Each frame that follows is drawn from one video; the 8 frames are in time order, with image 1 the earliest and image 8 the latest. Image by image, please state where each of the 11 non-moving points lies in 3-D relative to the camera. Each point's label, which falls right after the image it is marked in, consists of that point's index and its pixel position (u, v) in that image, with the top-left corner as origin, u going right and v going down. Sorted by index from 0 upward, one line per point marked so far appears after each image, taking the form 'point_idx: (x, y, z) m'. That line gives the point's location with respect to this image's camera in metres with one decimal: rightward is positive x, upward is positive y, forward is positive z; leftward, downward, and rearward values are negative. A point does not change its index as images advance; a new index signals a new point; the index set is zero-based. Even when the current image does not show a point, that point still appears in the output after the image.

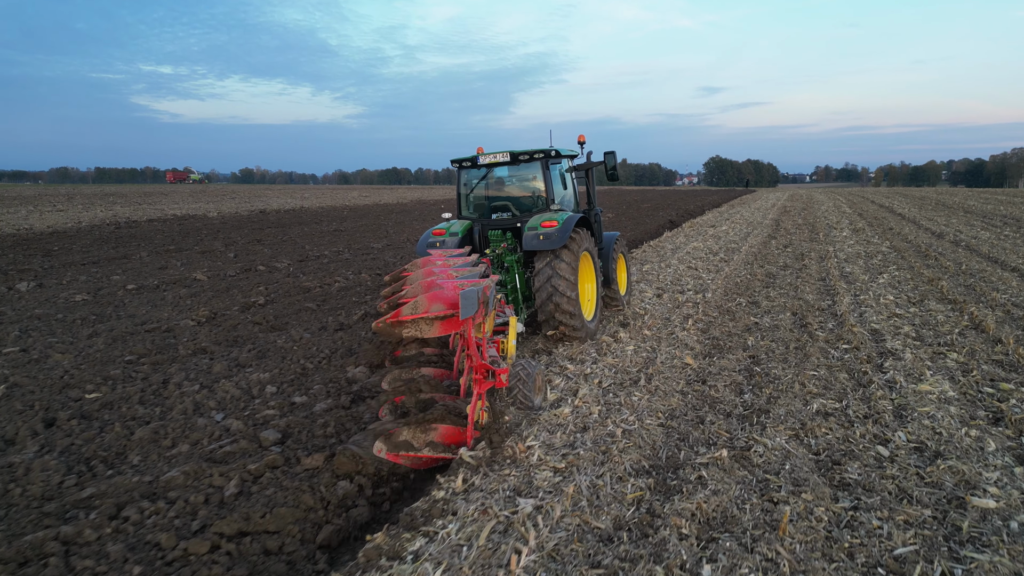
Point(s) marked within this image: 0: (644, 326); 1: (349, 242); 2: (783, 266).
0: (+1.0, -0.3, +5.6) m
1: (-2.5, +0.7, +11.4) m
2: (+3.2, +0.3, +9.2) m
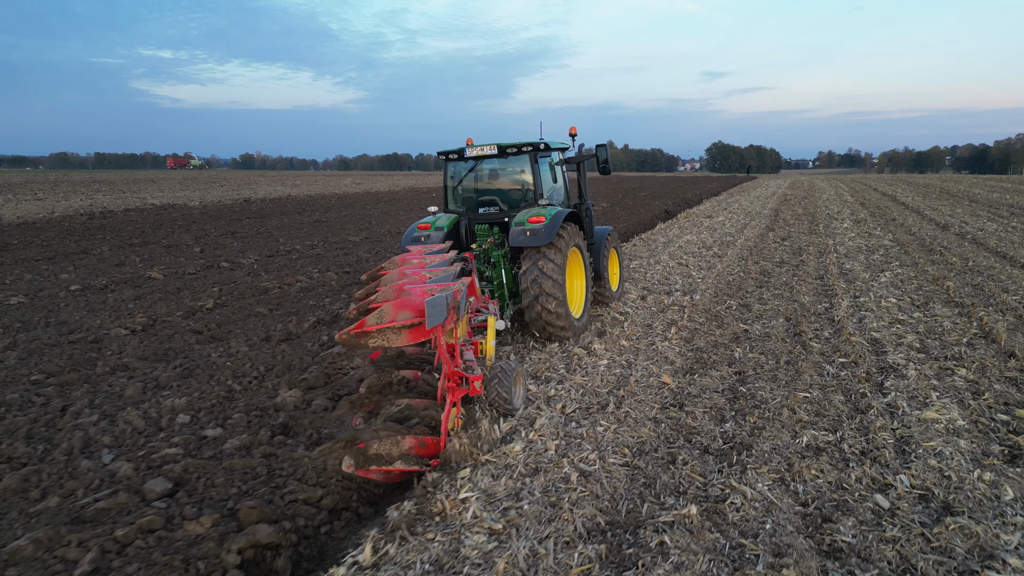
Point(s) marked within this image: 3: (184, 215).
0: (+0.7, -0.3, +5.1) m
1: (-2.7, +0.7, +10.9) m
2: (+3.0, +0.3, +8.7) m
3: (-6.0, +1.3, +13.9) m
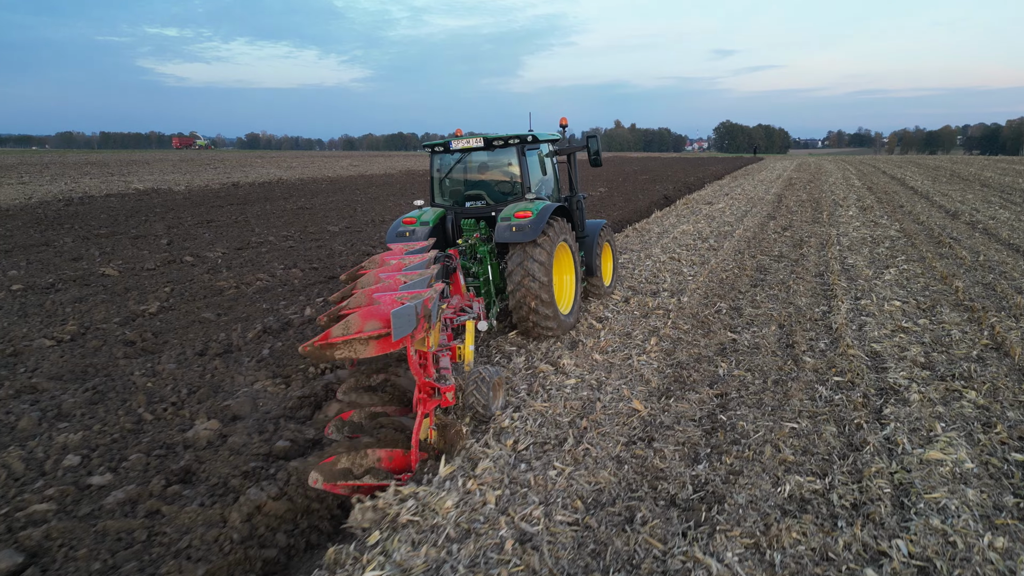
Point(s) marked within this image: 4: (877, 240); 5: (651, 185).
0: (+0.5, -0.3, +4.7) m
1: (-2.8, +0.9, +10.5) m
2: (+2.8, +0.3, +8.2) m
3: (-6.2, +1.5, +13.5) m
4: (+4.5, +0.6, +9.6) m
5: (+3.4, +2.5, +18.8) m
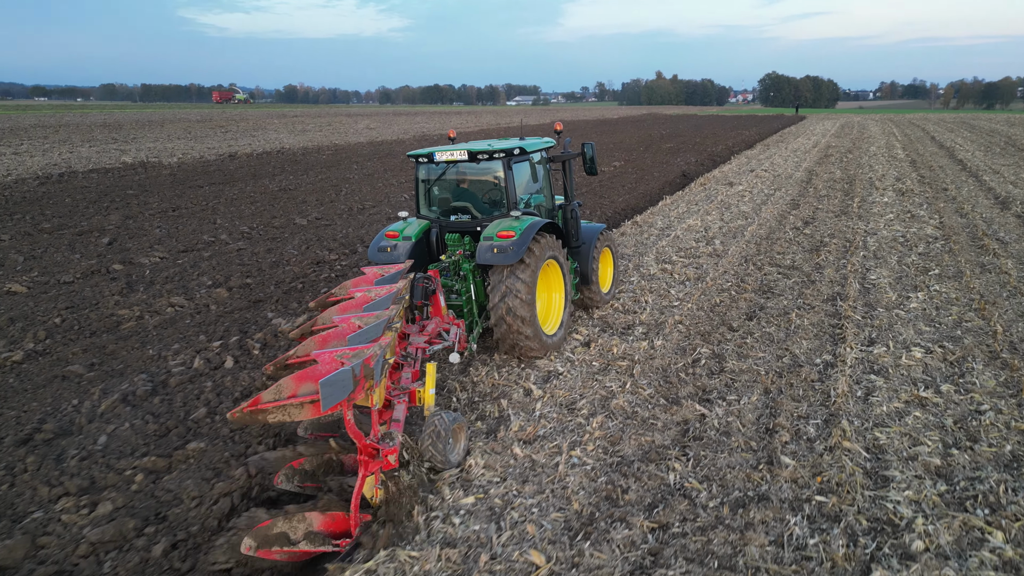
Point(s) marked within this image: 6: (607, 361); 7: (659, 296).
0: (+0.1, -0.7, +3.8) m
1: (-3.0, +0.9, +9.6) m
2: (+2.5, +0.2, +7.1) m
3: (-6.1, +1.8, +12.8) m
4: (+4.3, +0.5, +8.4) m
5: (+3.6, +3.0, +17.5) m
6: (+0.6, -0.4, +4.7) m
7: (+1.2, -0.1, +6.1) m
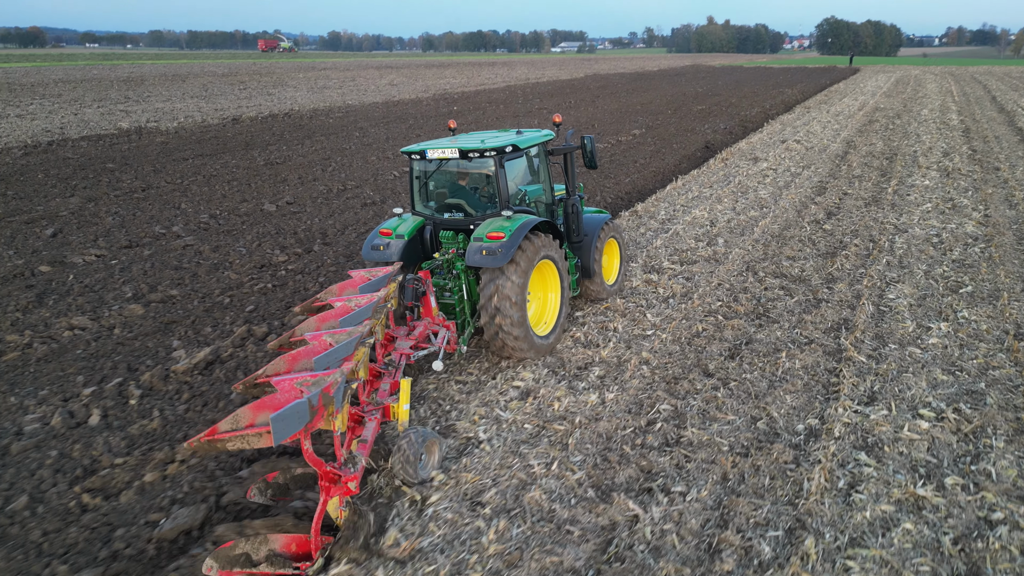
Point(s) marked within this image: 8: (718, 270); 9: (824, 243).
0: (-0.4, -1.0, +3.1) m
1: (-3.1, +1.1, +9.0) m
2: (+2.3, +0.1, +6.2) m
3: (-6.1, +2.2, +12.2) m
4: (+4.1, +0.4, +7.3) m
5: (+4.0, +3.5, +16.3) m
6: (+0.2, -0.7, +3.9) m
7: (+0.8, -0.2, +5.3) m
8: (+1.7, +0.2, +6.4) m
9: (+3.0, +0.4, +7.3) m
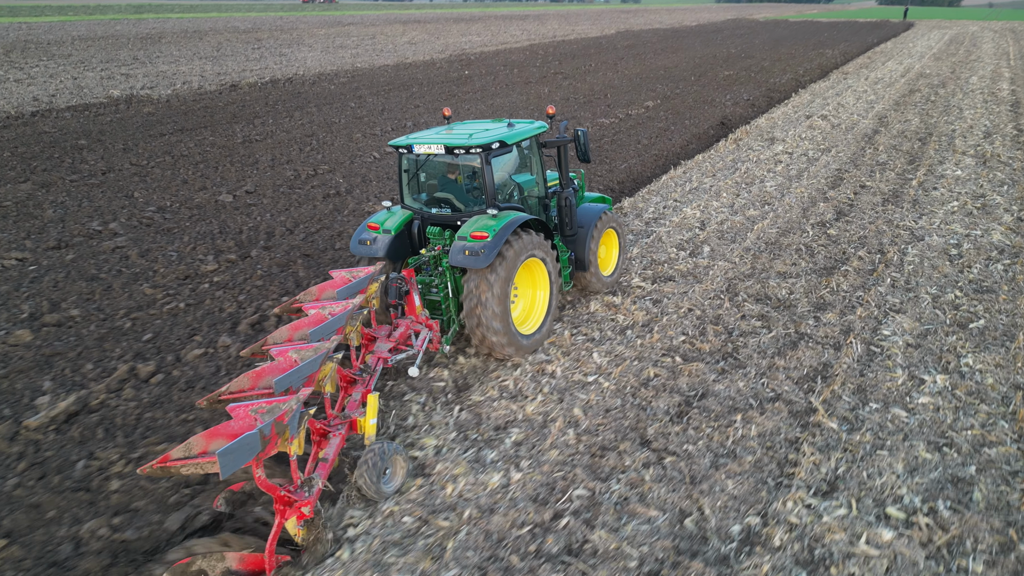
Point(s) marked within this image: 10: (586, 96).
0: (-1.0, -1.3, +2.5) m
1: (-3.3, +1.1, +8.4) m
2: (+1.9, -0.1, +5.4) m
3: (-6.1, +2.5, +11.7) m
4: (+3.8, +0.3, +6.5) m
5: (+4.1, +3.9, +15.2) m
6: (-0.4, -1.0, +3.3) m
7: (+0.4, -0.4, +4.6) m
8: (+1.3, 0.0, +5.7) m
9: (+2.6, +0.3, +6.5) m
10: (+1.4, +3.8, +15.0) m
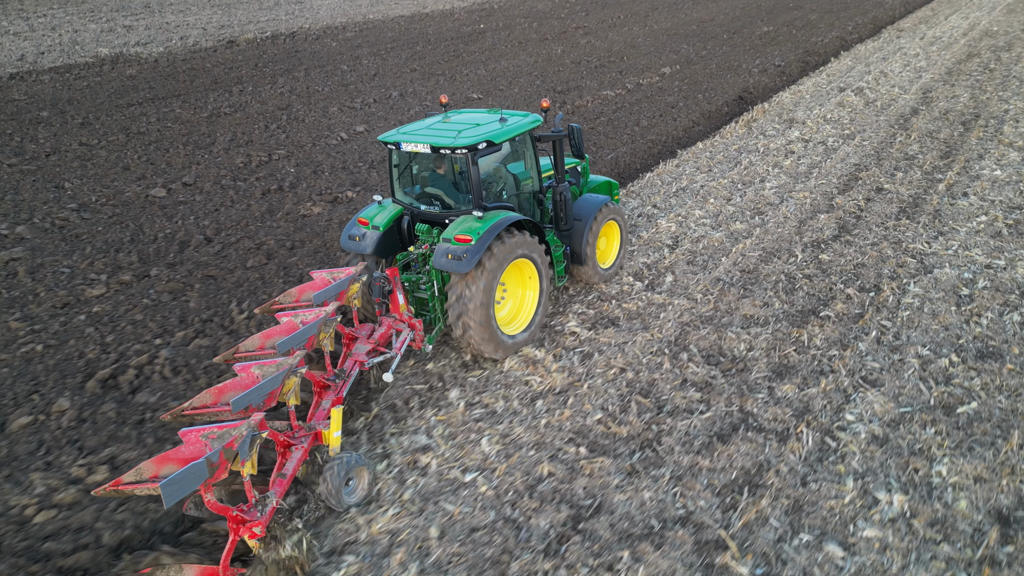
0: (-1.8, -1.8, +1.9) m
1: (-3.7, +1.2, +7.8) m
2: (+1.3, -0.5, +4.6) m
3: (-6.2, +2.9, +11.1) m
4: (+3.3, -0.1, +5.4) m
5: (+4.3, +4.2, +13.9) m
6: (-1.1, -1.4, +2.7) m
7: (-0.3, -0.8, +3.9) m
8: (+0.8, -0.3, +4.8) m
9: (+2.1, 0.0, +5.5) m
10: (+1.6, +4.1, +13.8) m
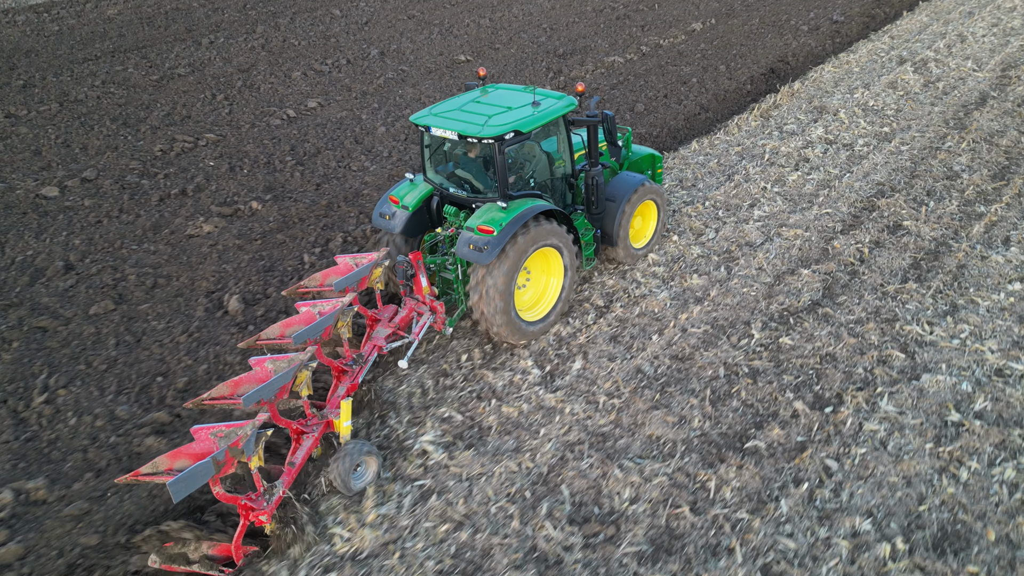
0: (-3.0, -2.5, +1.4) m
1: (-4.2, +1.2, +7.0) m
2: (+0.4, -1.2, +3.5) m
3: (-6.2, +3.4, +10.3) m
4: (+2.4, -0.8, +4.2) m
5: (+4.6, +4.3, +11.9) m
6: (-2.3, -2.1, +2.0) m
7: (-1.3, -1.5, +3.1) m
8: (-0.1, -0.9, +3.8) m
9: (+1.3, -0.6, +4.4) m
10: (+1.8, +4.5, +12.1) m
